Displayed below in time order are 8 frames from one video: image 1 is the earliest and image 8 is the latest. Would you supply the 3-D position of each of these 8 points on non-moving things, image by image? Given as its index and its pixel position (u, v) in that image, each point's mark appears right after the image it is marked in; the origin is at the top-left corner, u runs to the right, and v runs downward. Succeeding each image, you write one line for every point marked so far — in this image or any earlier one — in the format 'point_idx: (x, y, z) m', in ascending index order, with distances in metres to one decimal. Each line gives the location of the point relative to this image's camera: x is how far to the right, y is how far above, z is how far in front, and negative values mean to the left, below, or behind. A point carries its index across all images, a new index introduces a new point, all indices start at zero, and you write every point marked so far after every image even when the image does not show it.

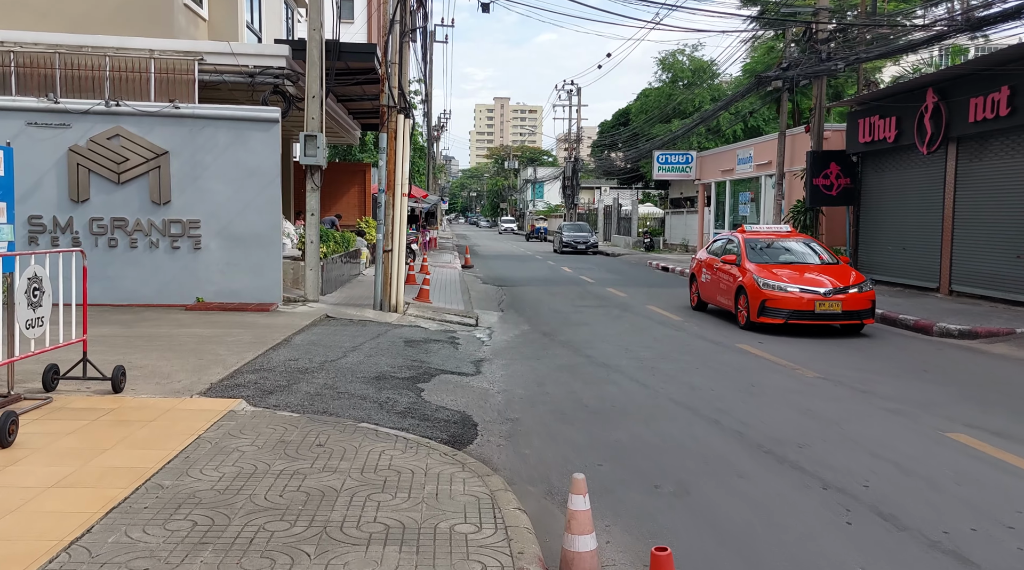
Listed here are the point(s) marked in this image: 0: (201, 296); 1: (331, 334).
0: (-4.9, -0.2, +12.6) m
1: (-2.3, -0.6, +10.1) m
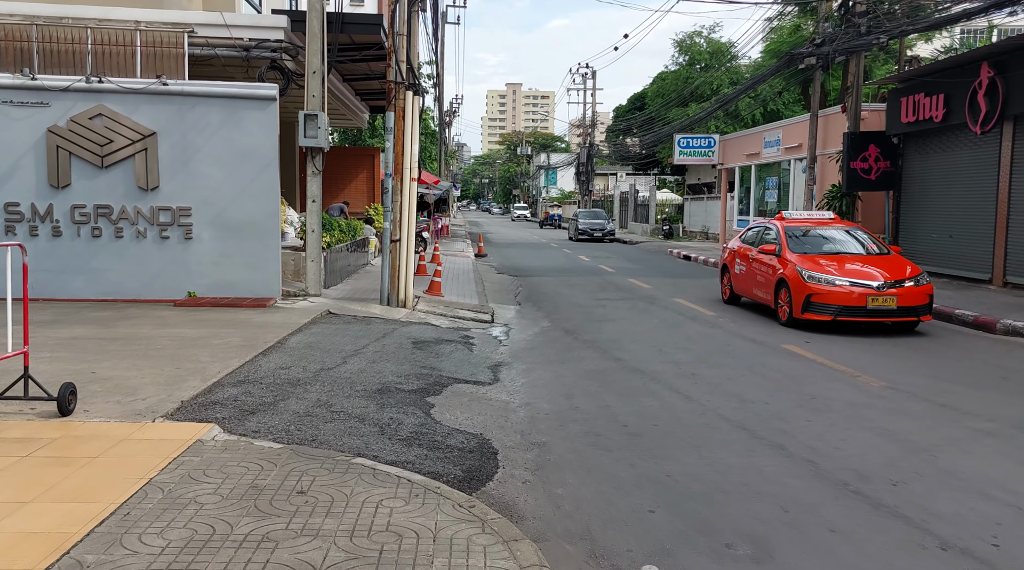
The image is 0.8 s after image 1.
0: (-4.6, -0.1, +11.6) m
1: (-2.0, -0.6, +9.1) m
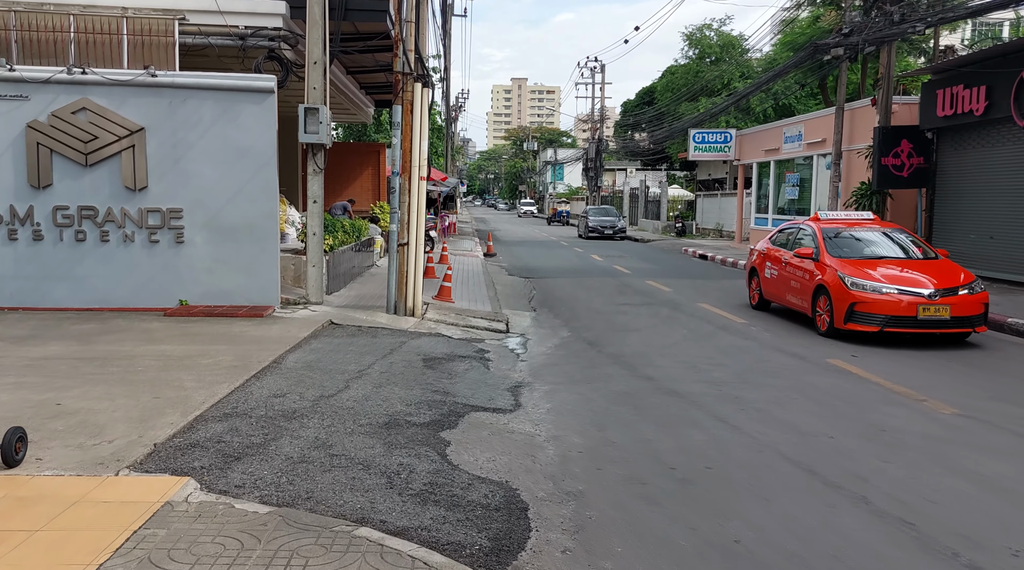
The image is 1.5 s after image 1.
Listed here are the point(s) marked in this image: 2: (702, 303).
0: (-4.4, -0.2, +10.8) m
1: (-1.8, -0.7, +8.2) m
2: (+3.4, -0.3, +14.3) m
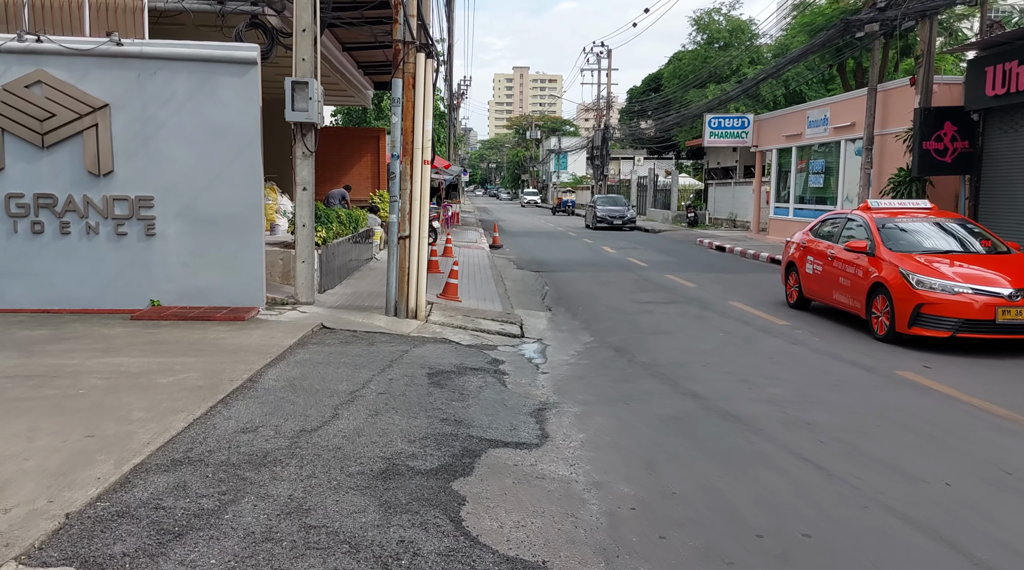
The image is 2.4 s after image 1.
0: (-4.2, -0.2, +9.5) m
1: (-1.7, -0.7, +7.0) m
2: (+3.6, -0.3, +13.0) m
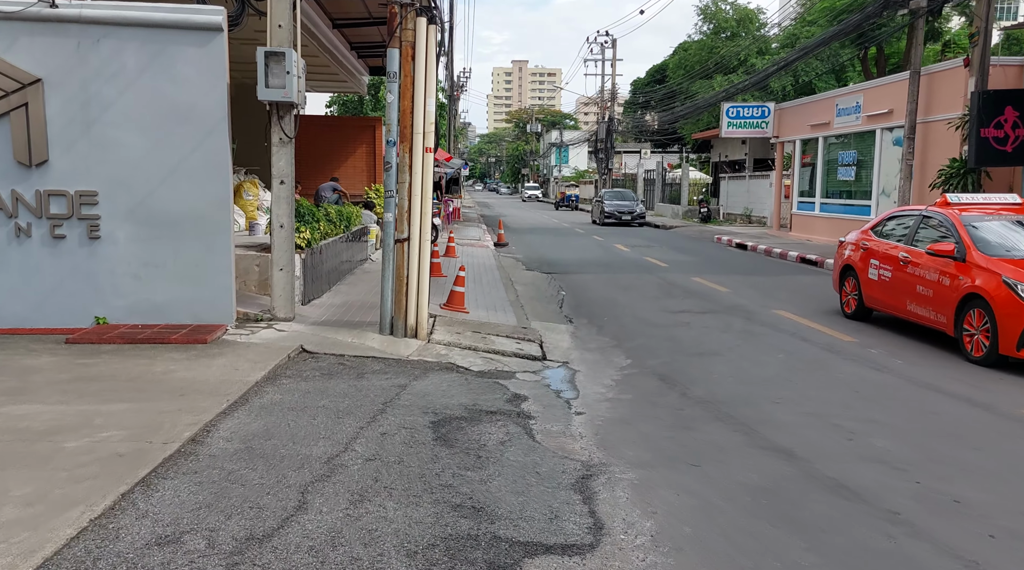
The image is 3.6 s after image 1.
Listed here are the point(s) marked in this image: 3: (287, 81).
0: (-4.0, -0.3, +7.9) m
1: (-1.5, -0.8, +5.3) m
2: (+3.8, -0.3, +11.4) m
3: (-2.2, +2.0, +7.9) m
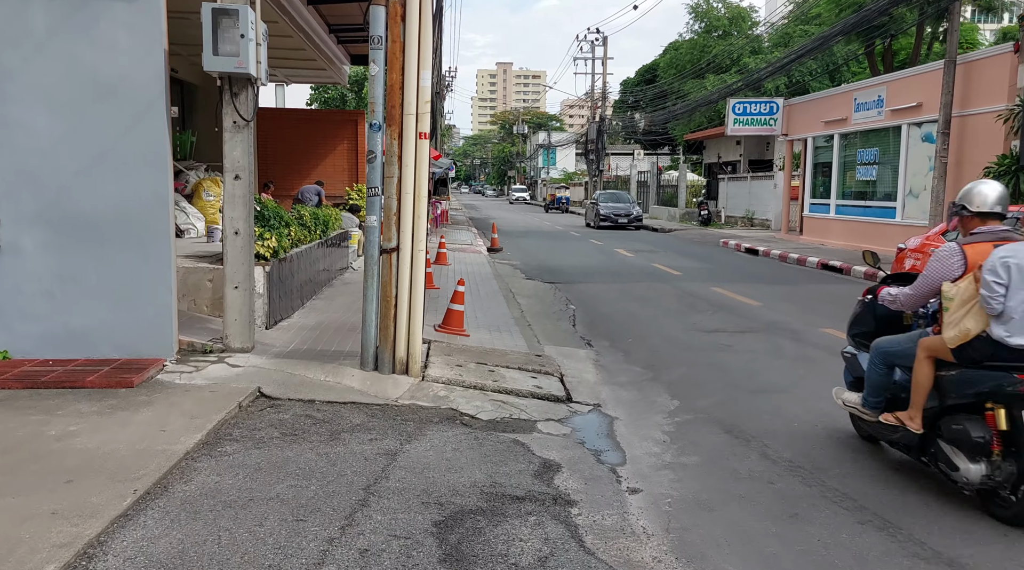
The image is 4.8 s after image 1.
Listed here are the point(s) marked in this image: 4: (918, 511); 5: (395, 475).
0: (-3.9, -0.5, +6.2) m
1: (-1.3, -1.0, +3.7) m
2: (+3.8, -0.5, +9.8) m
3: (-2.1, +1.8, +6.2) m
4: (+2.1, -1.2, +4.1) m
5: (-0.6, -1.0, +4.2) m
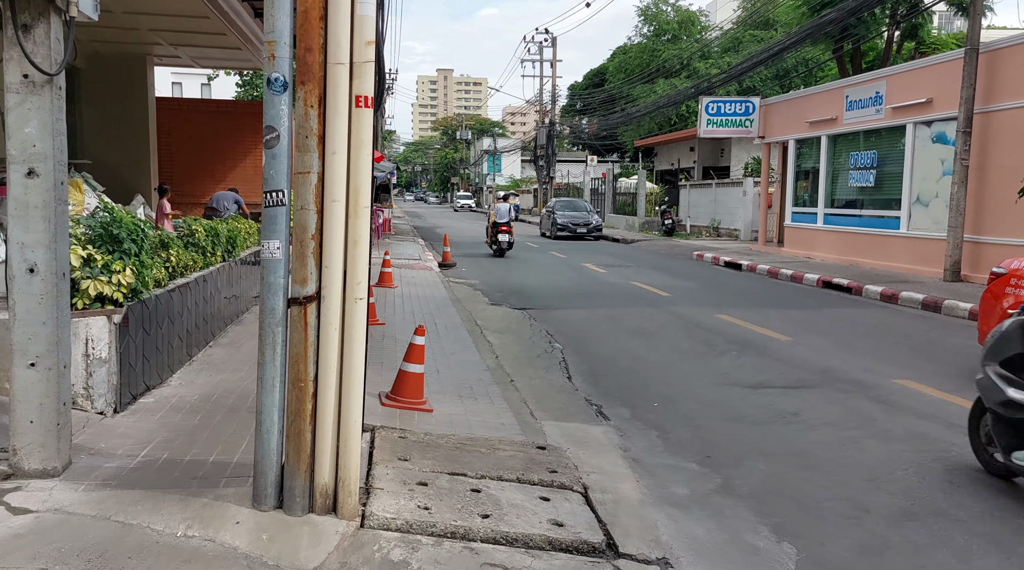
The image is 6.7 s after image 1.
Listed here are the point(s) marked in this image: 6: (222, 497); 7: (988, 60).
0: (-3.8, -0.8, +3.3) m
1: (-1.1, -1.3, +1.0) m
2: (+3.6, -0.9, +7.5) m
3: (-2.1, +1.5, +3.5) m
4: (+2.2, -1.5, +1.7) m
5: (-0.4, -1.3, +1.5) m
6: (-1.4, -1.0, +3.8) m
7: (+8.1, +3.9, +13.8) m
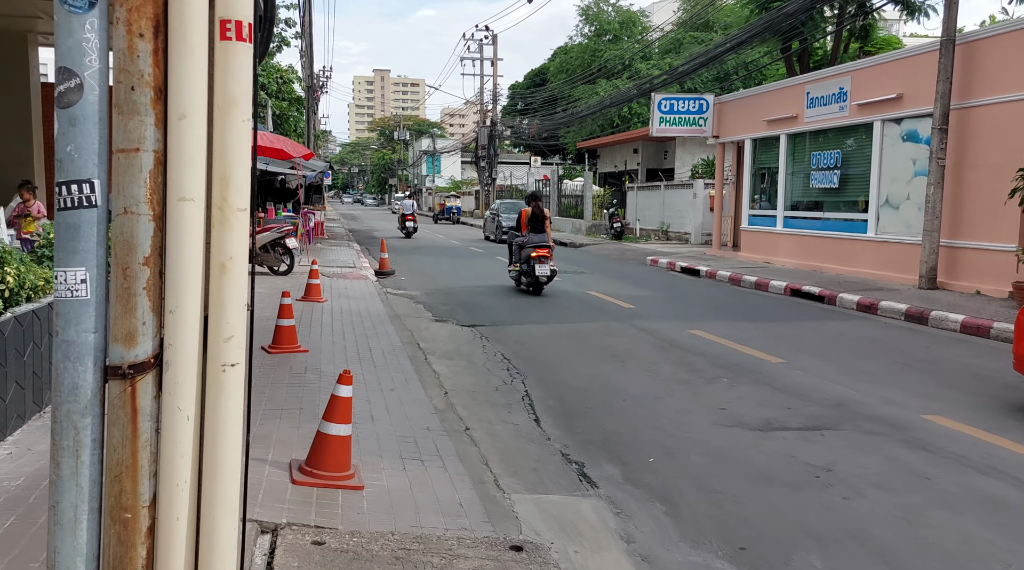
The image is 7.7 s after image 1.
0: (-3.9, -1.0, +1.5) m
1: (-0.9, -1.4, -0.6) m
2: (+3.2, -1.0, +6.3) m
3: (-2.1, +1.3, +1.9) m
4: (+2.3, -1.6, +0.4) m
5: (-0.3, -1.4, 0.0) m
6: (-1.4, -1.1, +2.2) m
7: (+7.2, +3.7, +13.0) m
